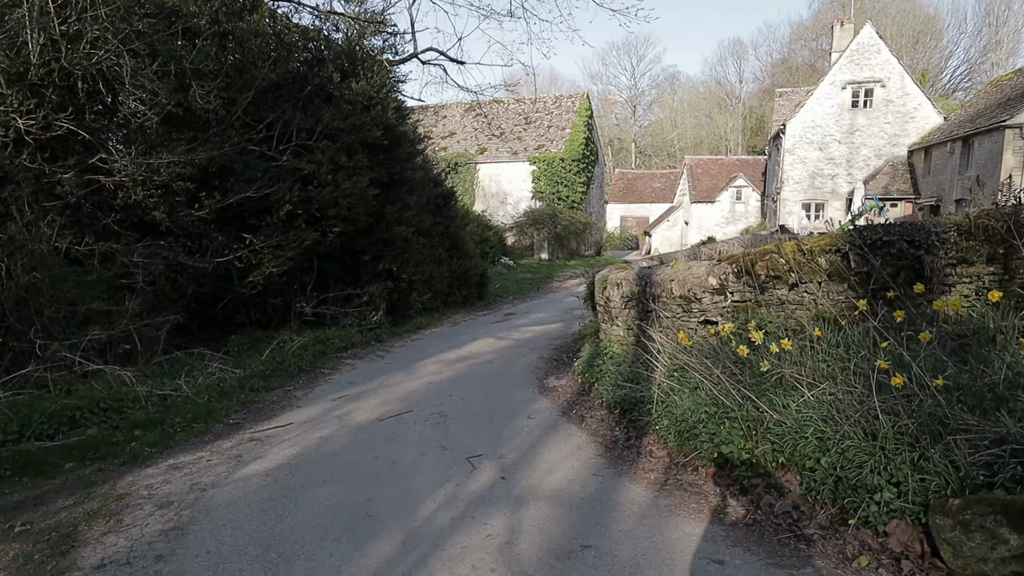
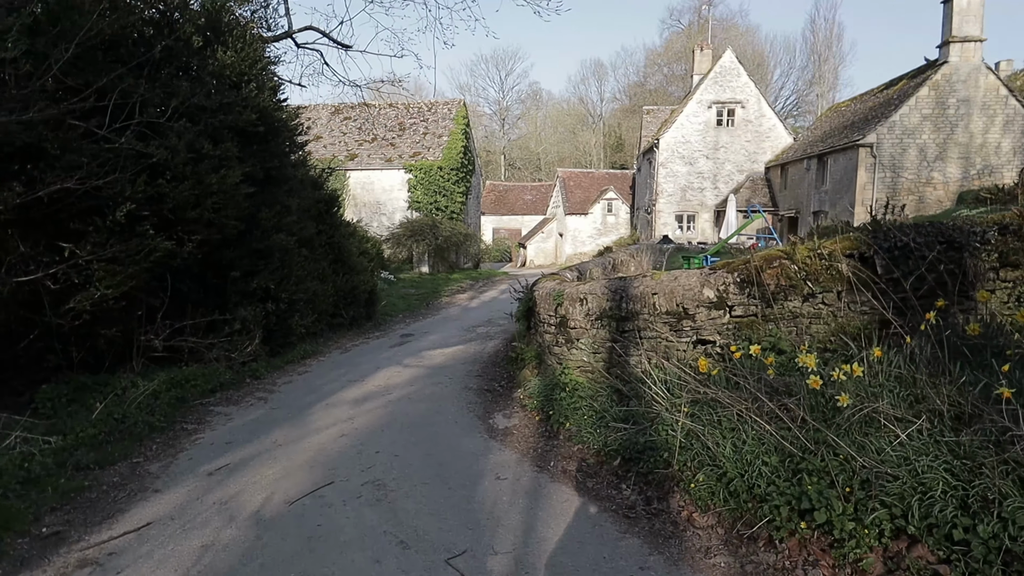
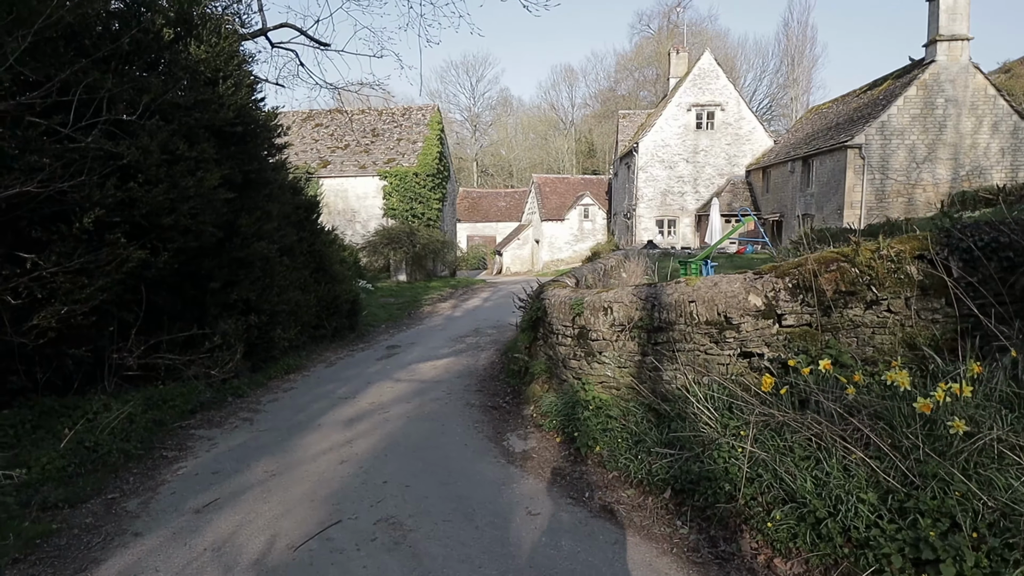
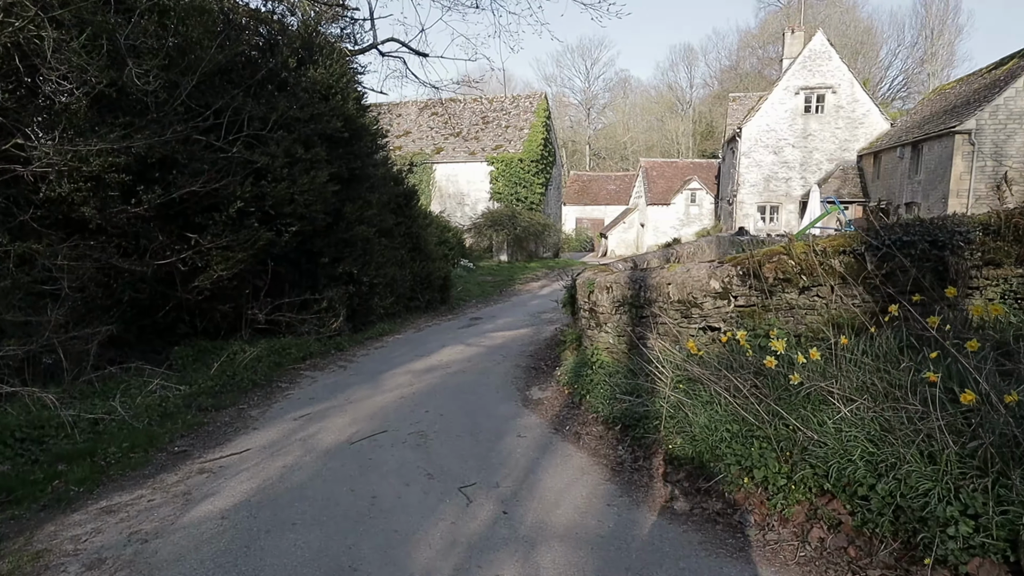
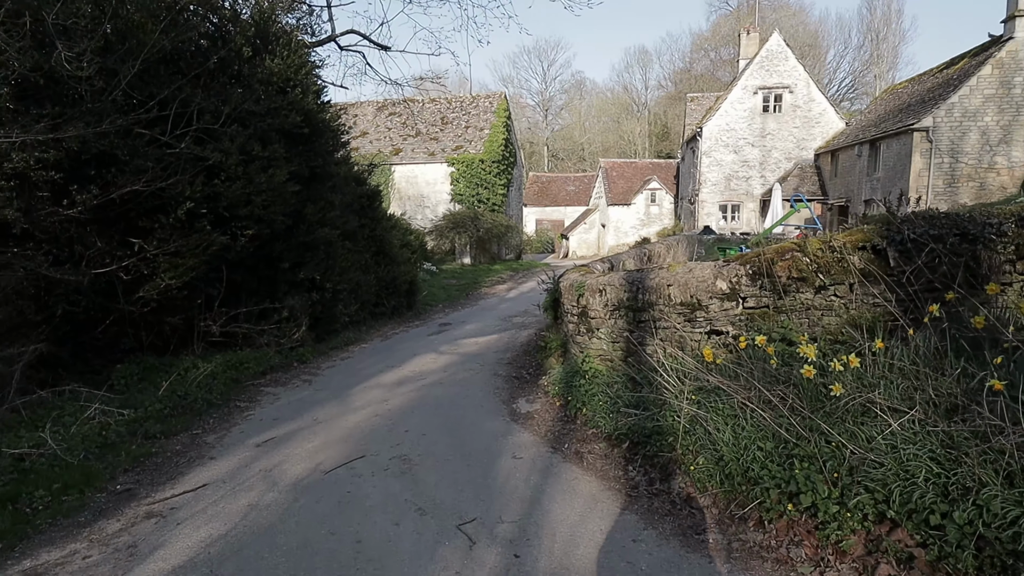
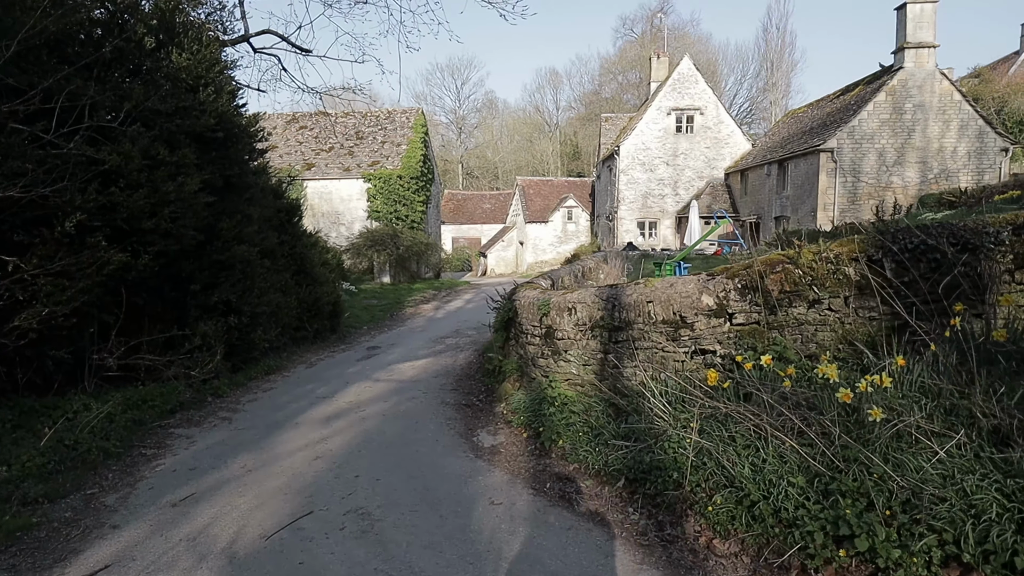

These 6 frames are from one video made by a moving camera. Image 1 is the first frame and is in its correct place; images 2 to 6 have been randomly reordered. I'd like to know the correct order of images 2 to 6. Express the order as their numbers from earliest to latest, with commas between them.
4, 5, 2, 6, 3
